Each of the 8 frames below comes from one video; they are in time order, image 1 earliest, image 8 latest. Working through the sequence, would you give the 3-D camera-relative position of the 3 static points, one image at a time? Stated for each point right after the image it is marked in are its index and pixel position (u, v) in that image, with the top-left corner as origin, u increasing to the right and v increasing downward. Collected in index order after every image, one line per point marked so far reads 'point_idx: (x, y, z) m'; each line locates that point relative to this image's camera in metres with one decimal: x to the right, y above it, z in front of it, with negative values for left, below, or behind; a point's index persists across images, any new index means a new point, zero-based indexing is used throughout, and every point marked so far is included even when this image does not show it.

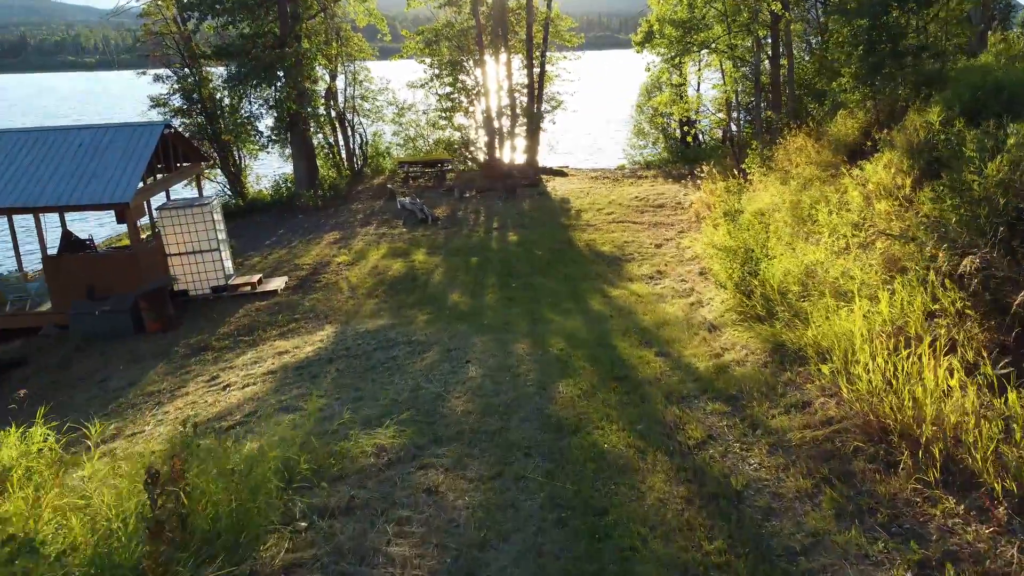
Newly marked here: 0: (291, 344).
0: (-2.1, -0.5, +8.1) m
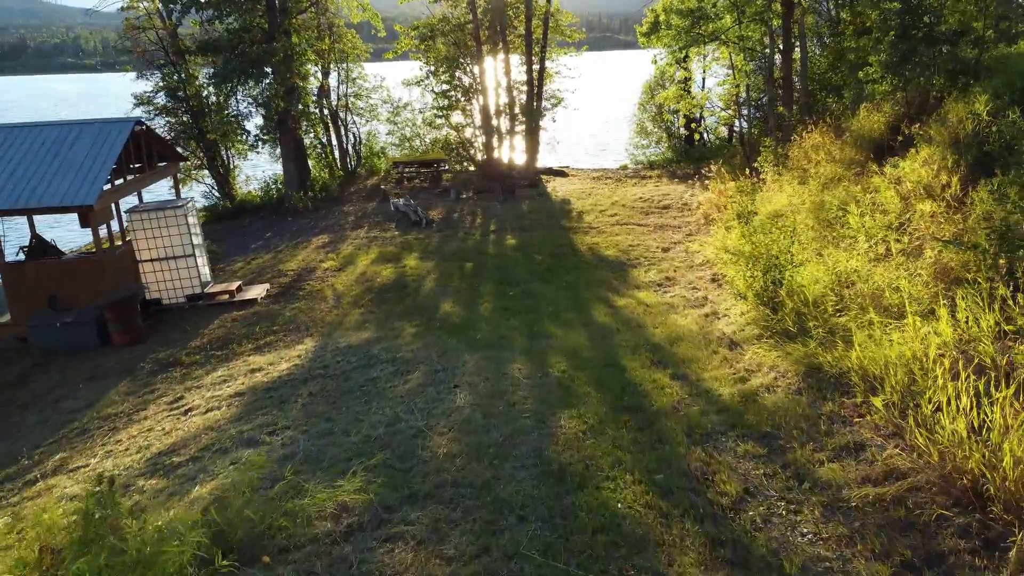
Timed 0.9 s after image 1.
0: (-2.1, -0.6, +7.3) m
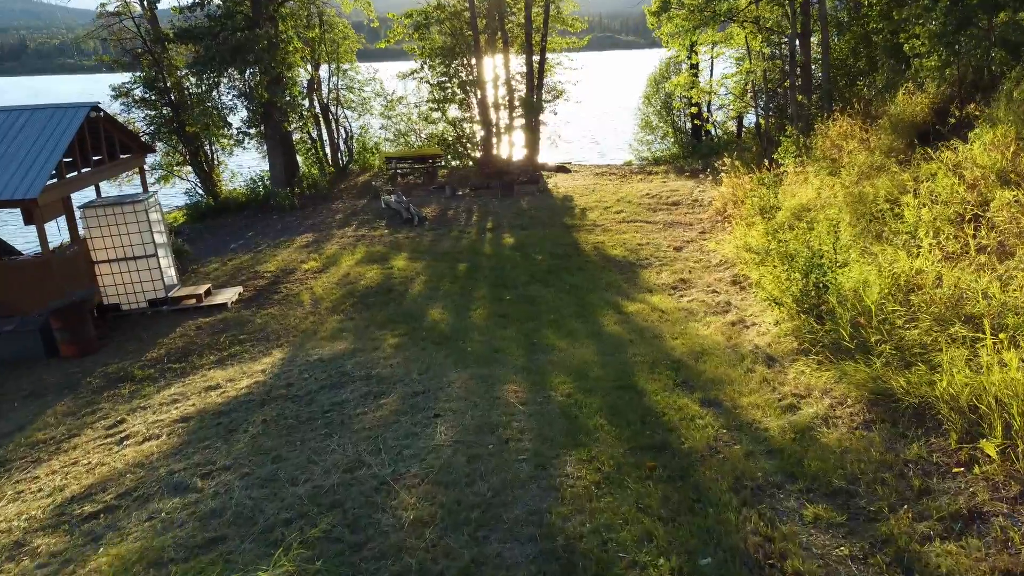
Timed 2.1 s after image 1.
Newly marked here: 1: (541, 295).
0: (-2.1, -0.7, +6.4) m
1: (+0.3, -0.1, +7.8) m
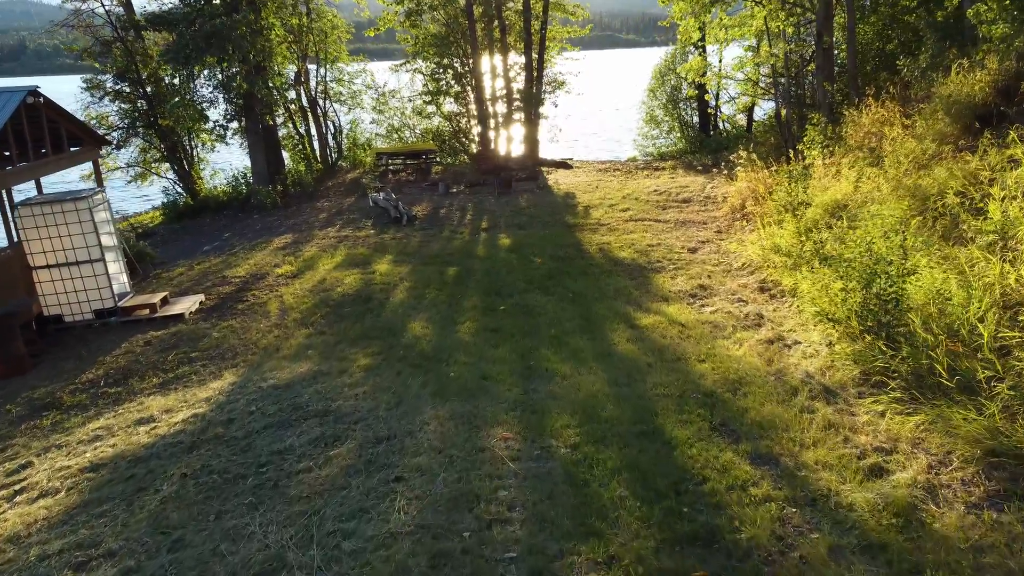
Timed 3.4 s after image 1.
0: (-2.2, -0.7, +5.4) m
1: (+0.2, -0.1, +6.8) m
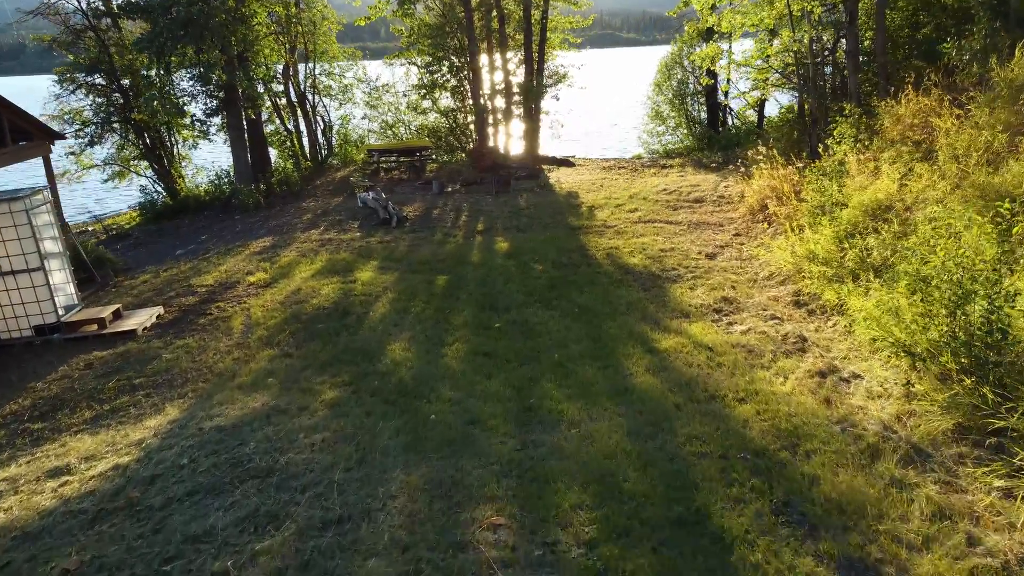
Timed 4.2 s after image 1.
0: (-2.2, -0.8, +4.5) m
1: (+0.2, -0.2, +5.8) m
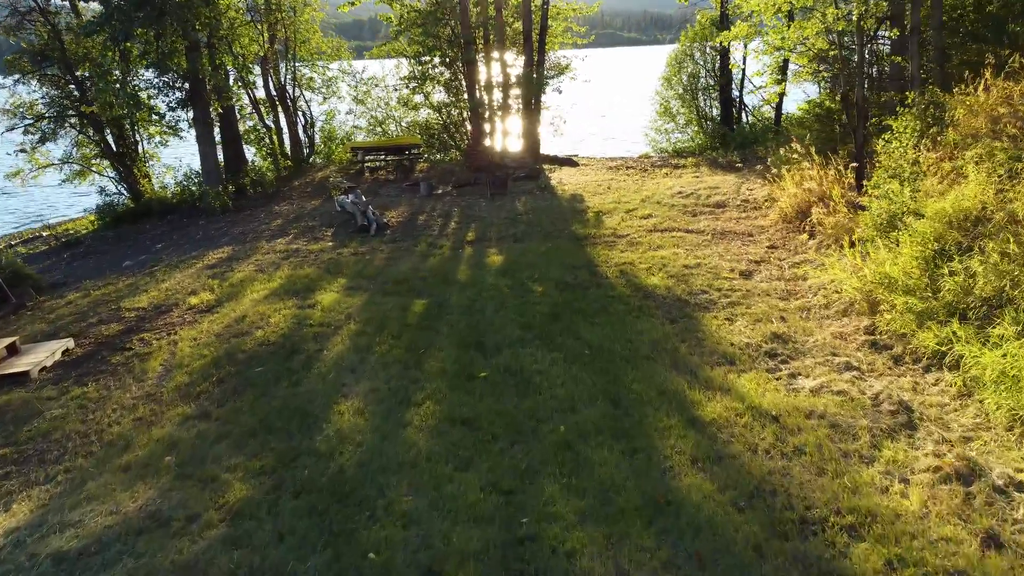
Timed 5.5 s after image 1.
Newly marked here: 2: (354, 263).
0: (-2.2, -1.0, +3.1) m
1: (+0.1, -0.4, +4.4) m
2: (-1.5, +0.2, +8.0) m
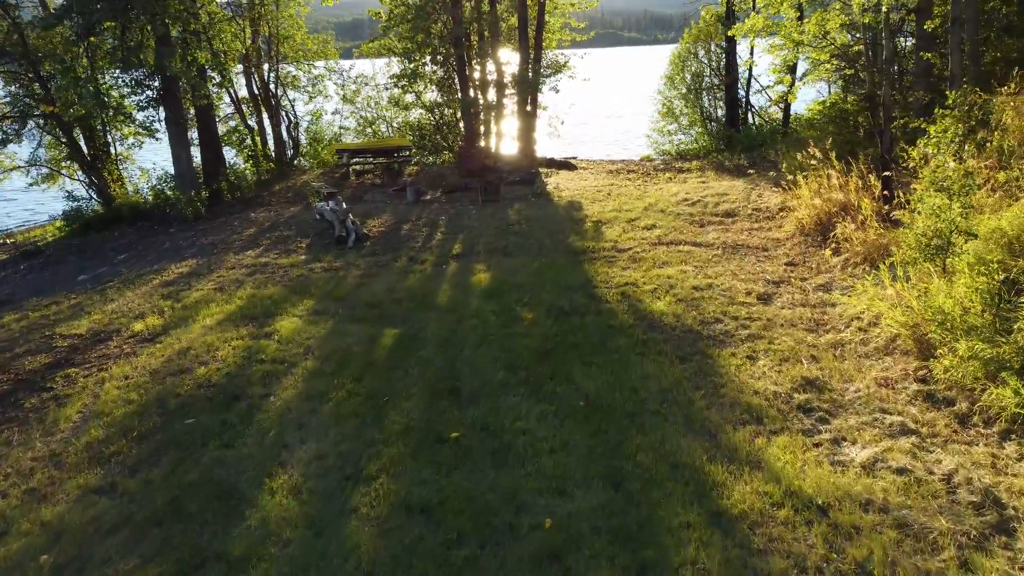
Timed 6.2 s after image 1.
0: (-2.3, -1.2, +2.2) m
1: (+0.1, -0.6, +3.6) m
2: (-1.6, +0.1, +7.2) m
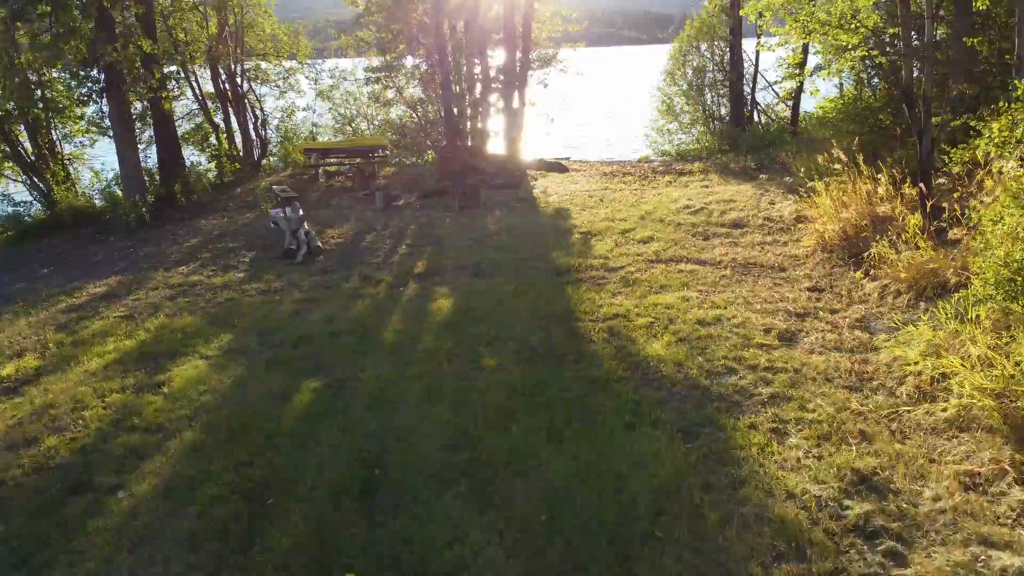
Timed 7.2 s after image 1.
0: (-2.6, -1.4, +1.0) m
1: (-0.2, -0.8, +2.4) m
2: (-1.8, -0.1, +6.0) m
